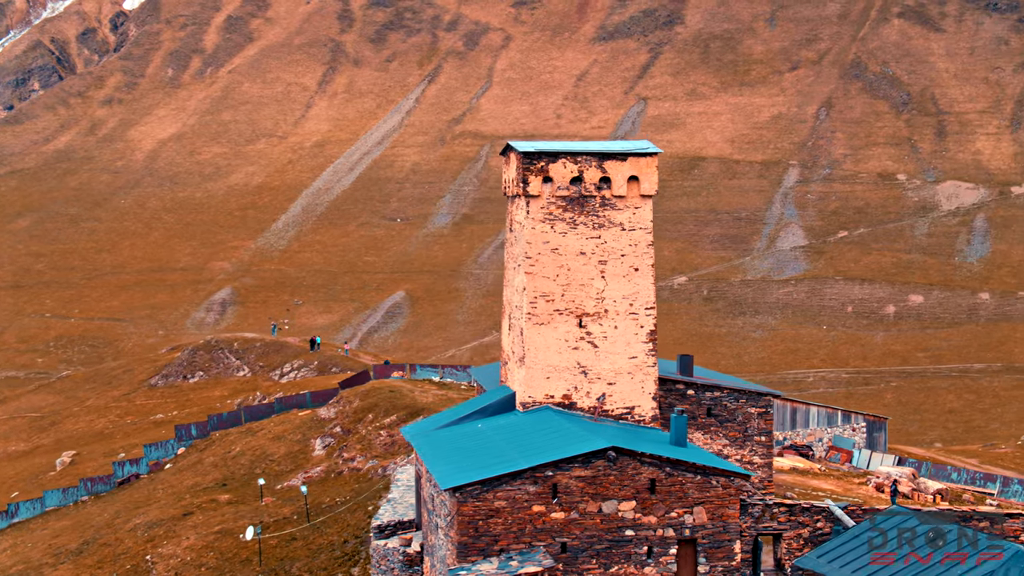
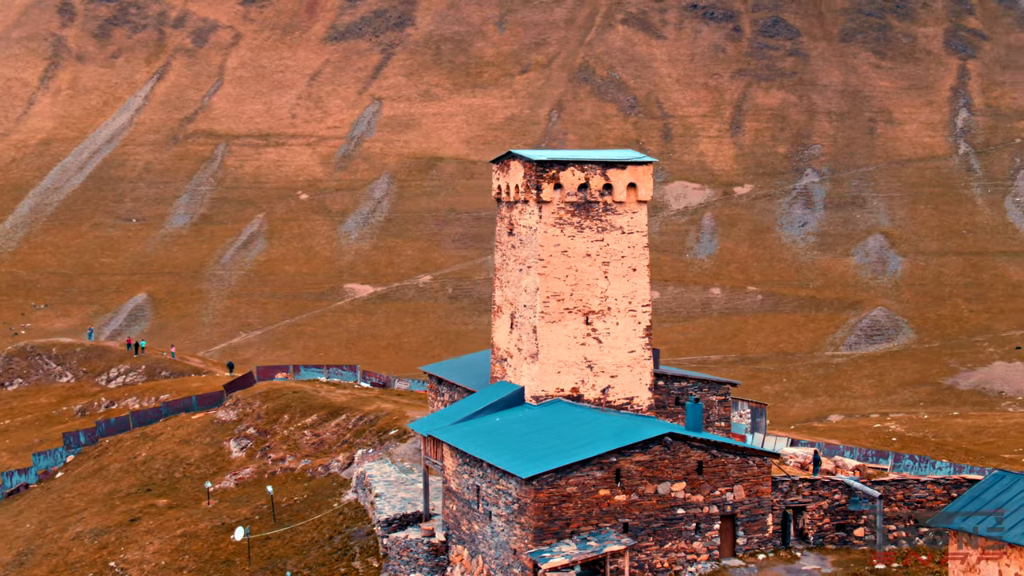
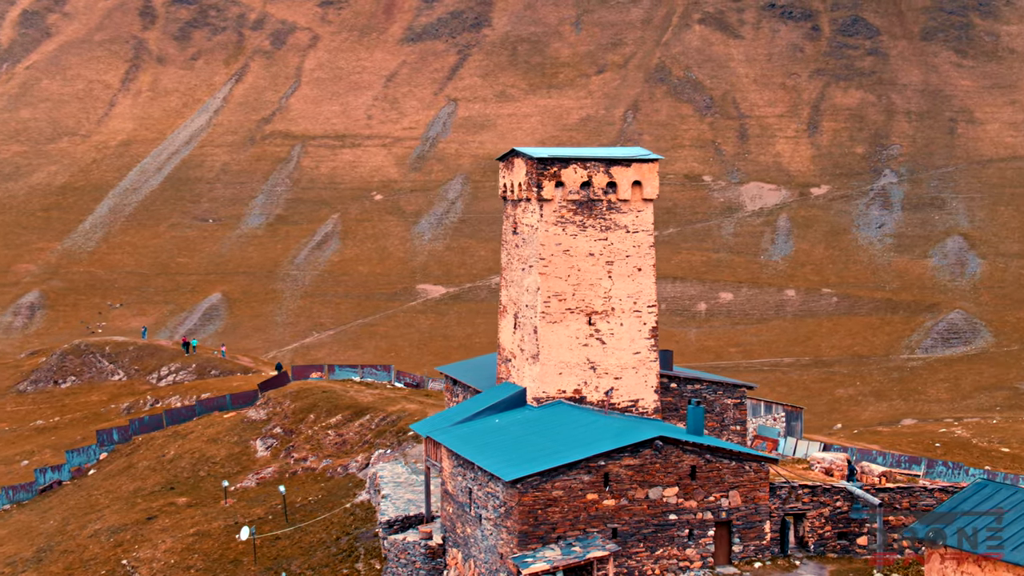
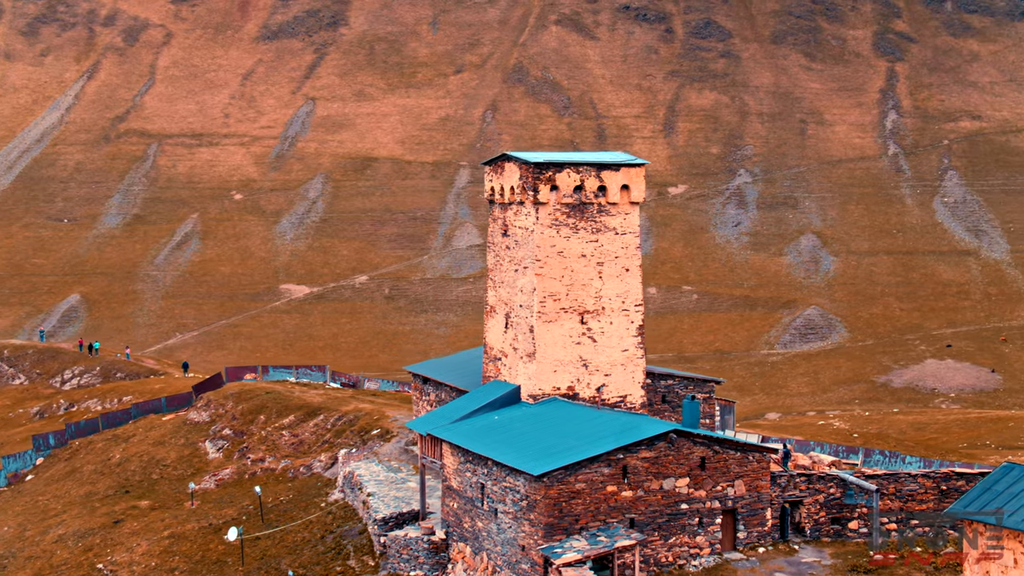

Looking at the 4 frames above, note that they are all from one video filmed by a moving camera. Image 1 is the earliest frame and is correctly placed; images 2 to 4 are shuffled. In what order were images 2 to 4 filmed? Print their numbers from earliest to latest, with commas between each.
3, 2, 4
